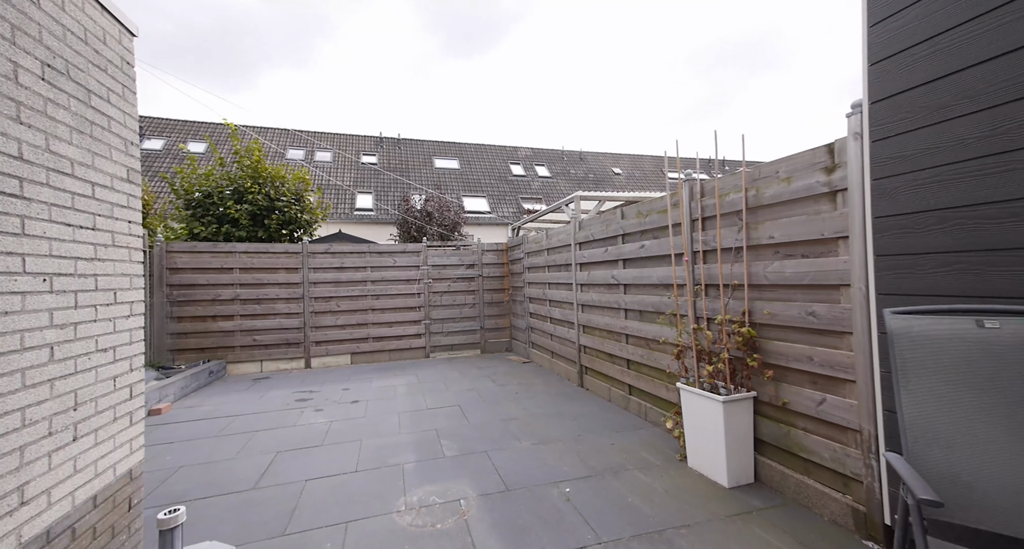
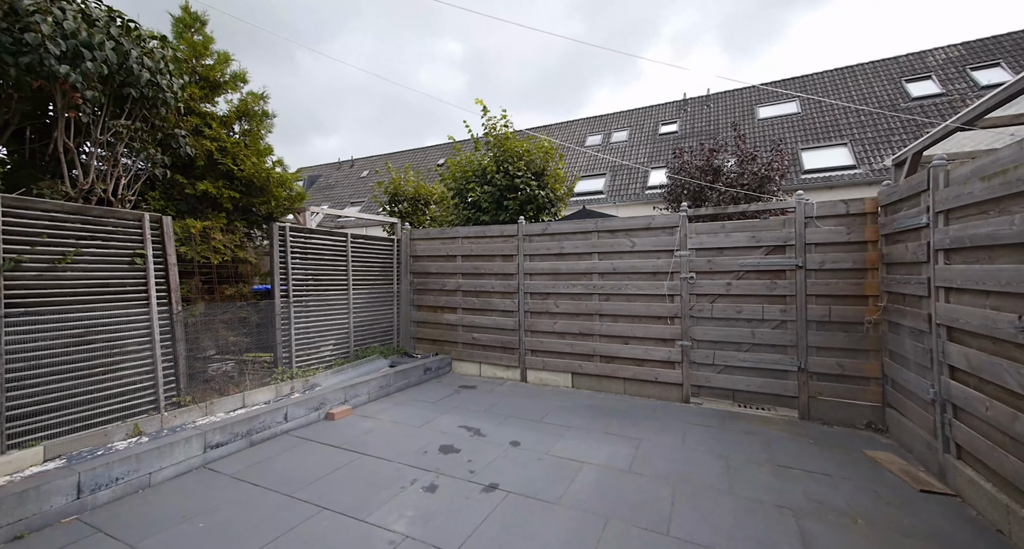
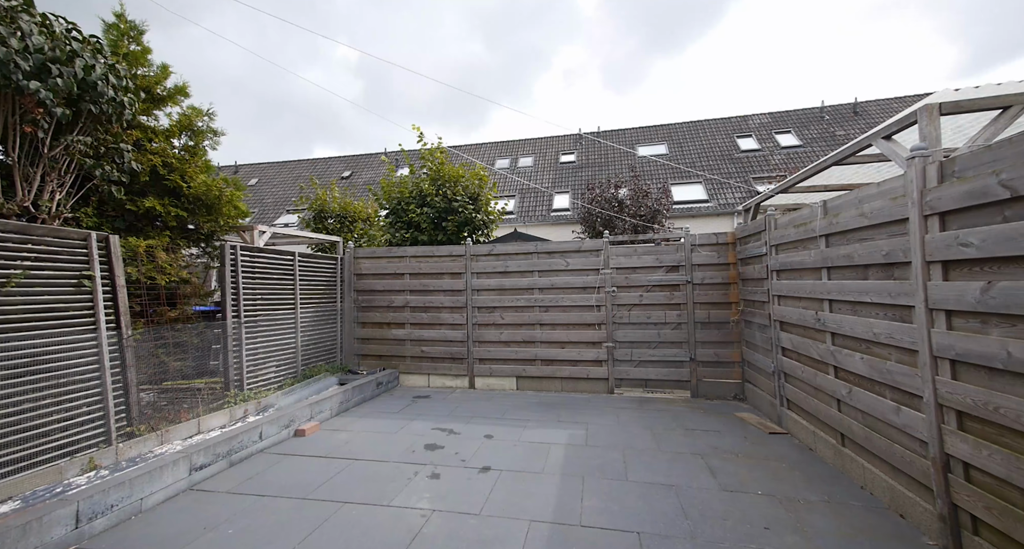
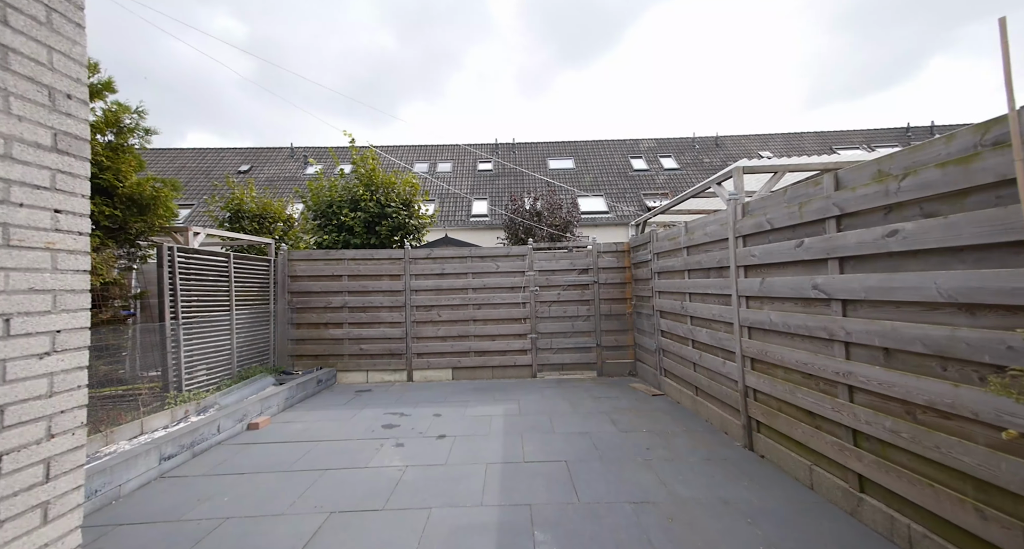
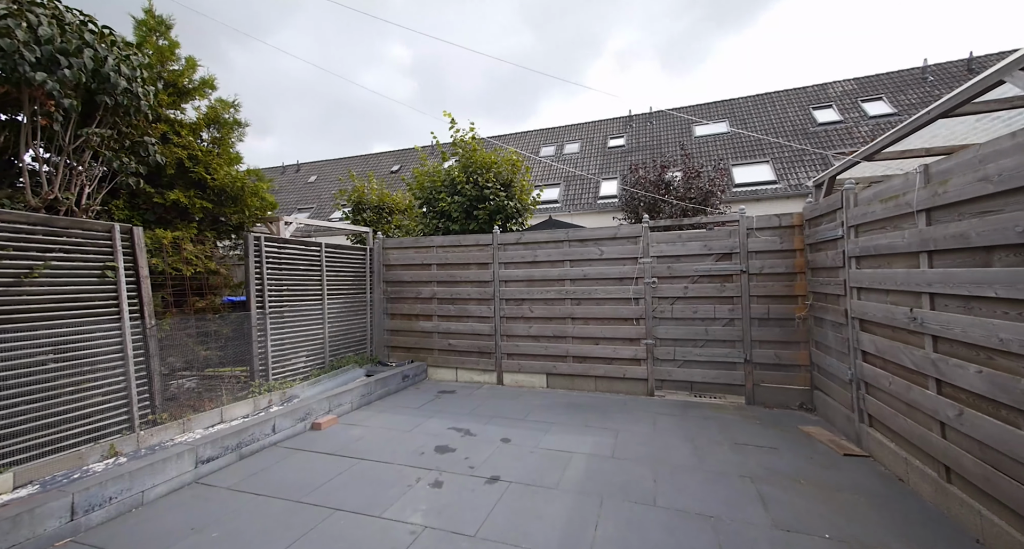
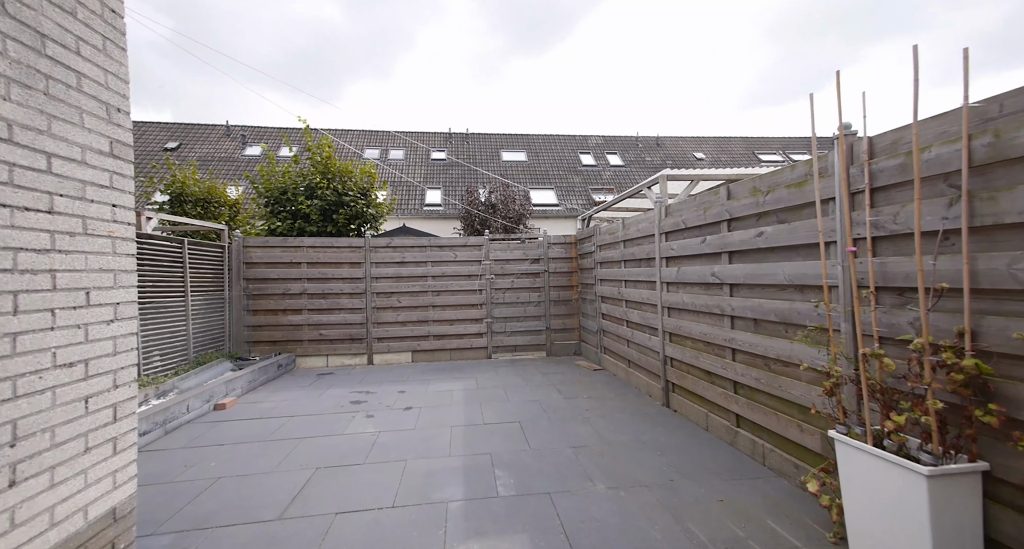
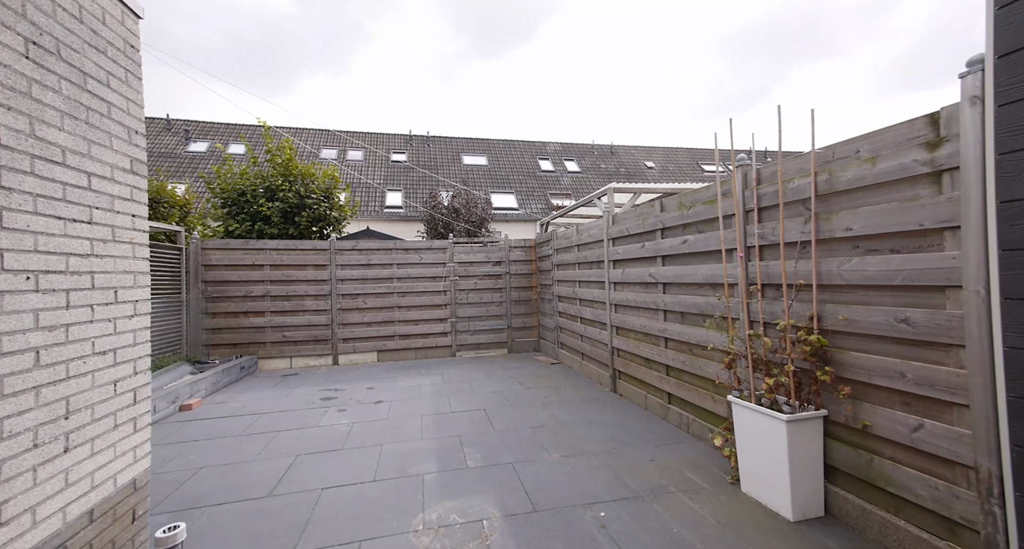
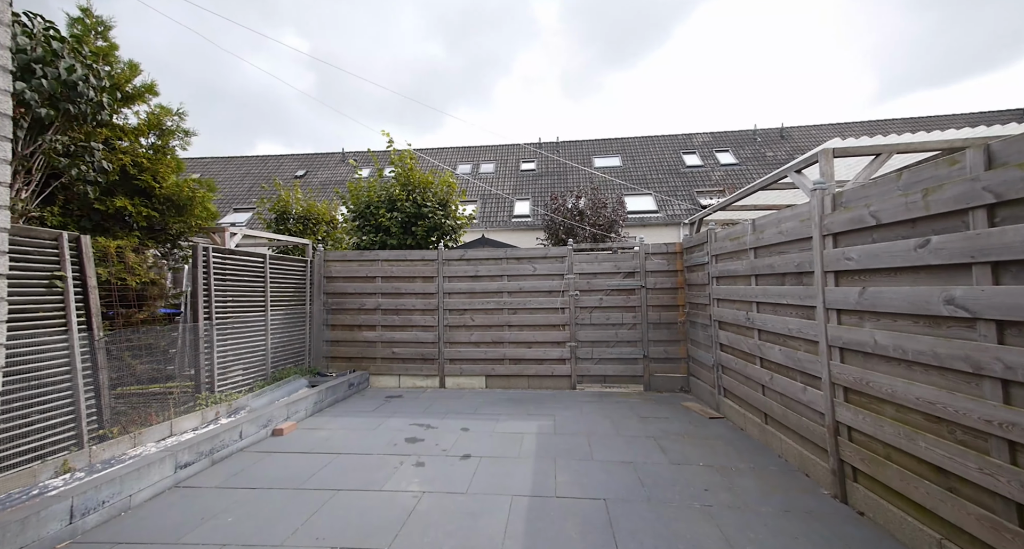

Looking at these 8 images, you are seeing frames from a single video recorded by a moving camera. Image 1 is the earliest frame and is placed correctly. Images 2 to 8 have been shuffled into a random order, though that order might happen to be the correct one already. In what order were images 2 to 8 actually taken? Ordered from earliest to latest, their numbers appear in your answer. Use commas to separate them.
7, 6, 4, 8, 3, 5, 2
